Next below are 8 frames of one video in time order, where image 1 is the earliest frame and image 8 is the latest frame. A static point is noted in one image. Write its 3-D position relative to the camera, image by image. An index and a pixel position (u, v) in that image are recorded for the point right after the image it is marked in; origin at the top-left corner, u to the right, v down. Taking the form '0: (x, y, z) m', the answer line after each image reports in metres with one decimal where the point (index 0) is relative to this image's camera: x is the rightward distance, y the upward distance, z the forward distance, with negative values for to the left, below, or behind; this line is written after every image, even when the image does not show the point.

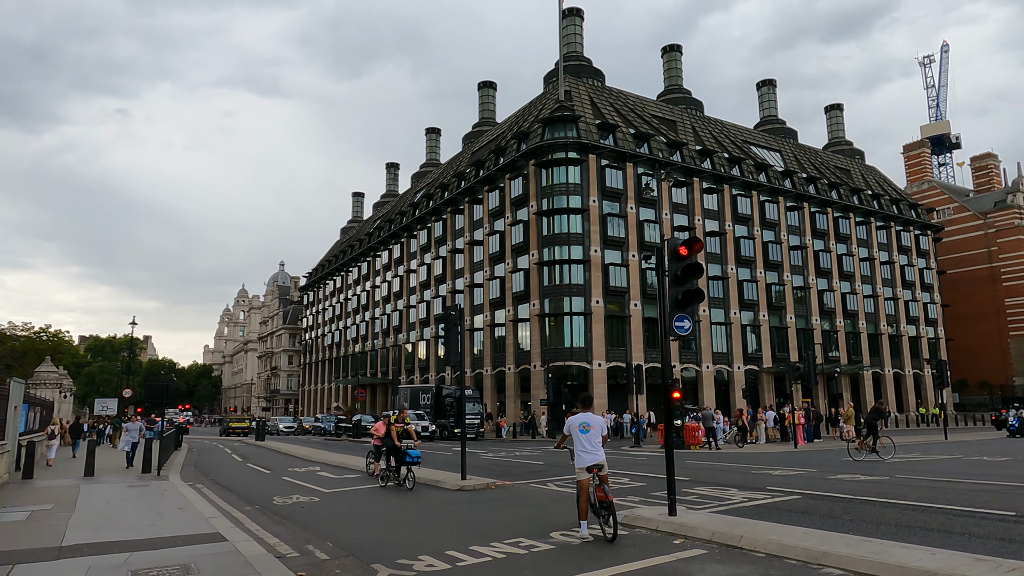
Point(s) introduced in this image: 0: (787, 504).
0: (+4.1, -3.2, +9.9) m
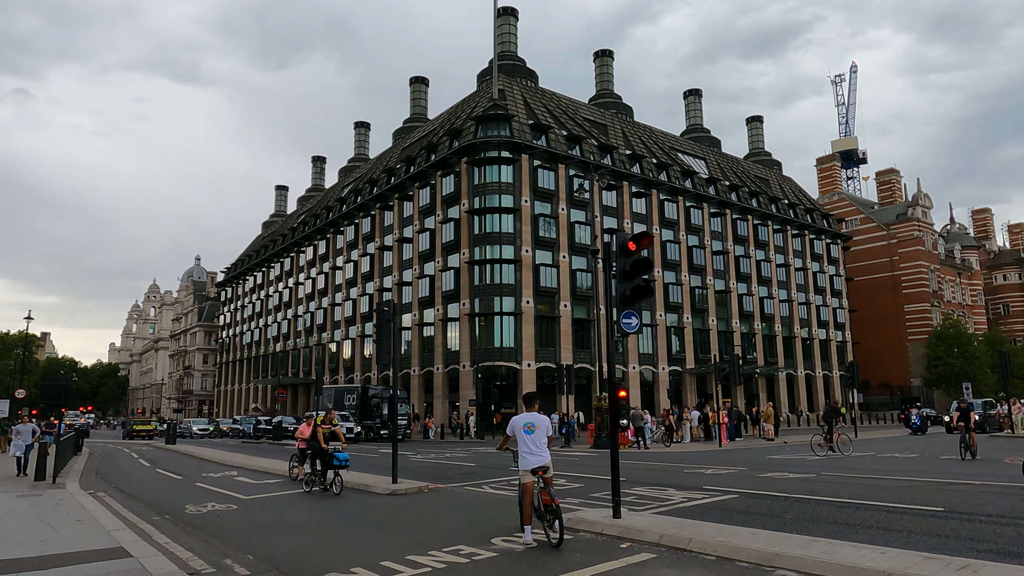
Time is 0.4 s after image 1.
0: (+3.2, -3.2, +9.8) m
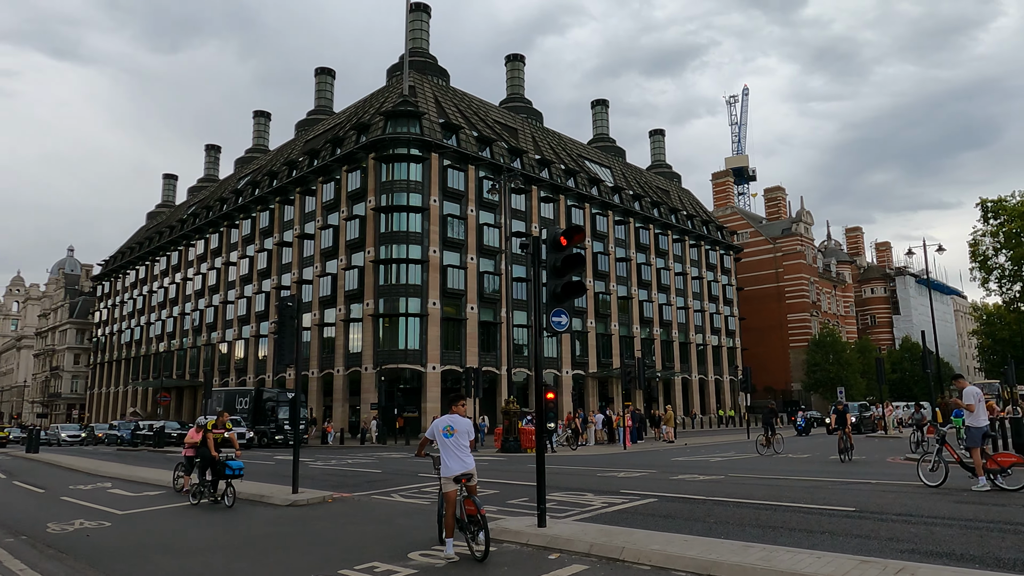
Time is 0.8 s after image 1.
0: (+2.0, -3.2, +9.6) m
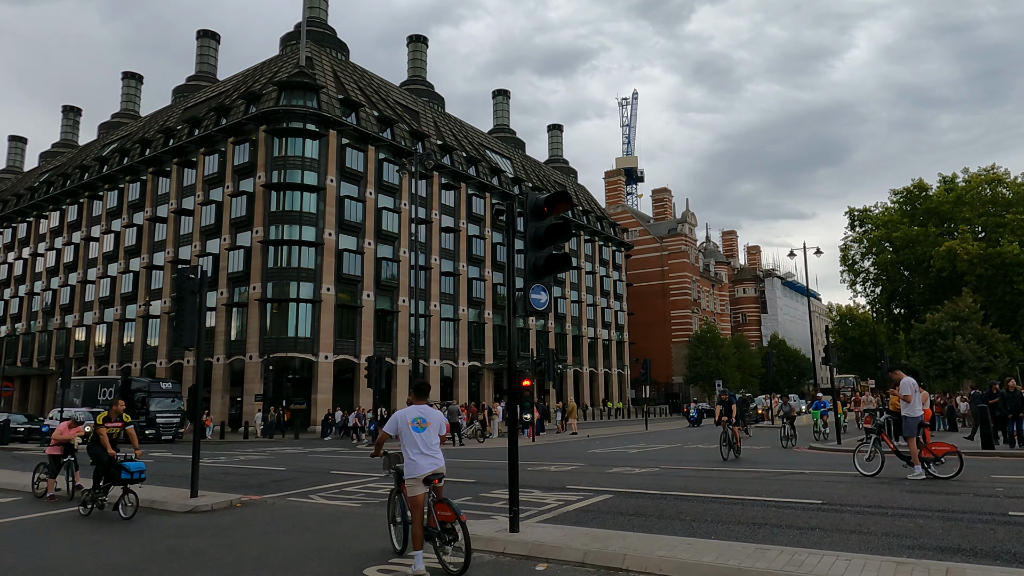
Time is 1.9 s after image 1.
0: (+1.3, -2.9, +8.9) m
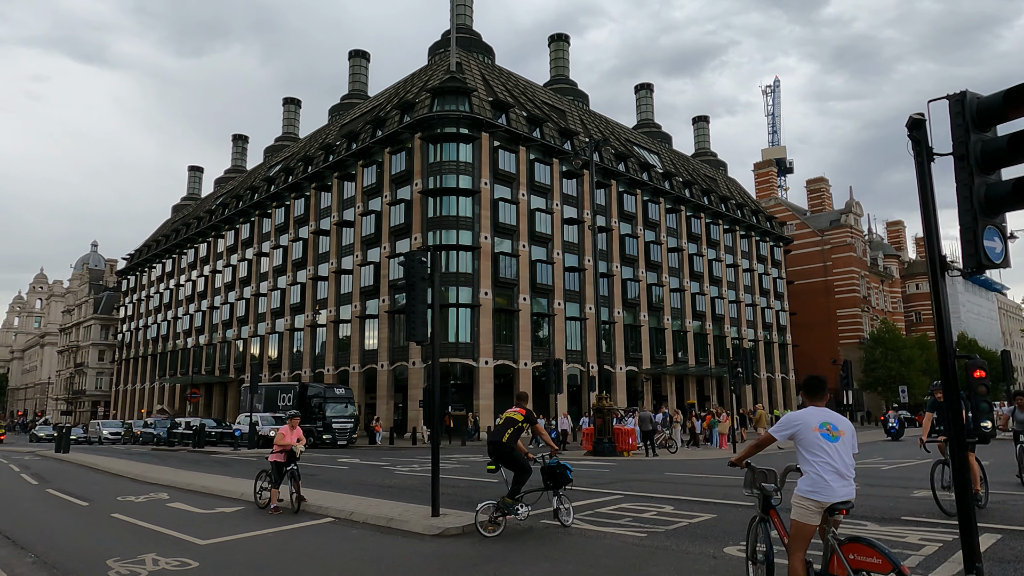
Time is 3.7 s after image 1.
0: (+4.8, -2.5, +6.3) m
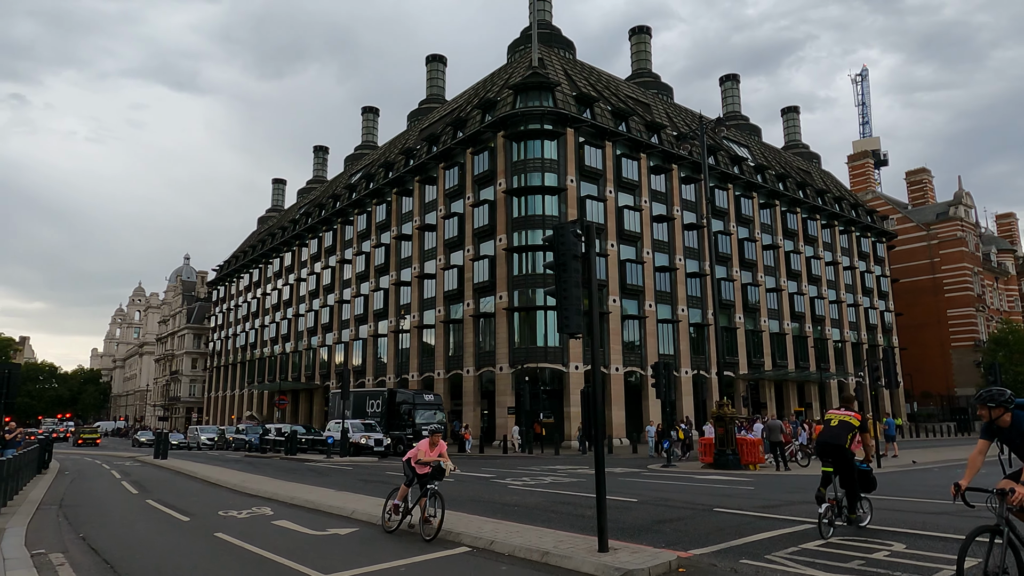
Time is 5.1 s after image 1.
0: (+6.4, -2.1, +4.0) m
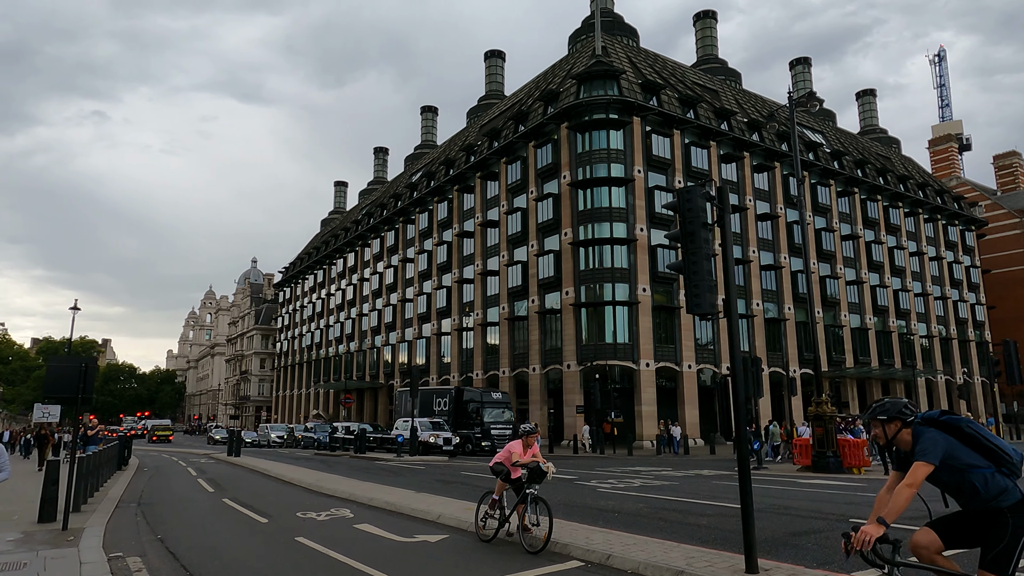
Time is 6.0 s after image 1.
0: (+7.3, -1.8, +2.5) m
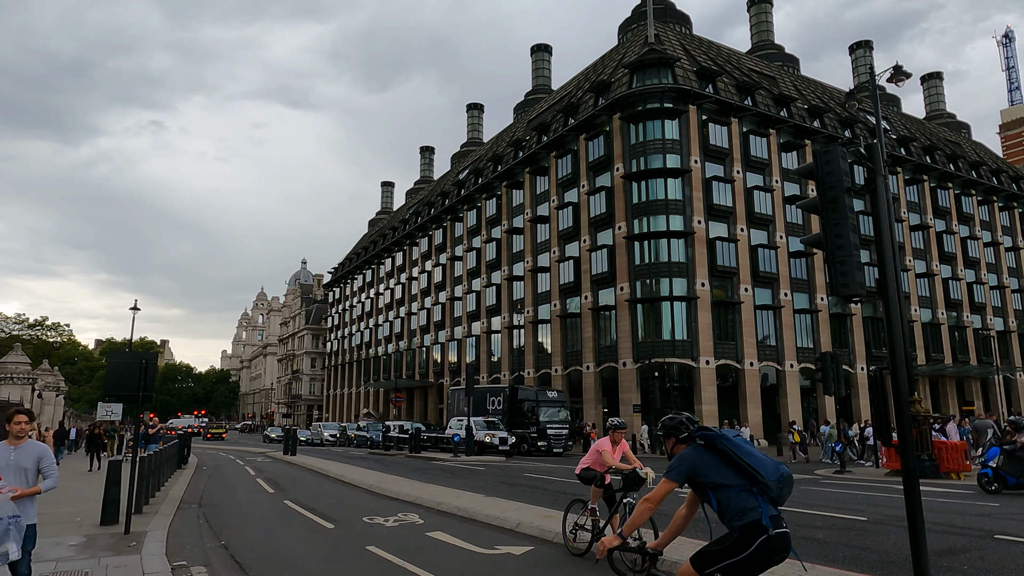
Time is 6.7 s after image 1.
0: (+7.9, -1.6, +1.1) m
